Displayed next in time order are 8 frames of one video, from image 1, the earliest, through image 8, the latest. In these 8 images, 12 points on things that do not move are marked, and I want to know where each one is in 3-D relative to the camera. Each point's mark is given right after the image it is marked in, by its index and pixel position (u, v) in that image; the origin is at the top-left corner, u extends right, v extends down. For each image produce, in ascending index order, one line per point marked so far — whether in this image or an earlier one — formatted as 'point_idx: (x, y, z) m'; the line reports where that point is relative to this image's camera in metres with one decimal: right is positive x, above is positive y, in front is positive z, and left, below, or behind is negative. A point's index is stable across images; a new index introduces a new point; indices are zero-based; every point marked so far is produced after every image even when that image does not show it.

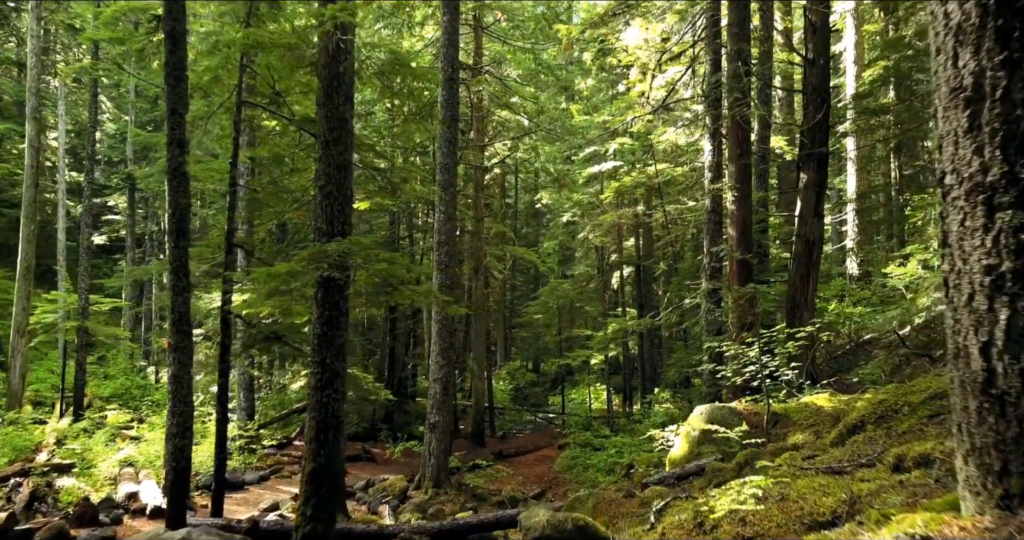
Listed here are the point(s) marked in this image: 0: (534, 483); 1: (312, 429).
0: (+0.4, -4.1, +14.1) m
1: (-1.6, -1.3, +5.7) m
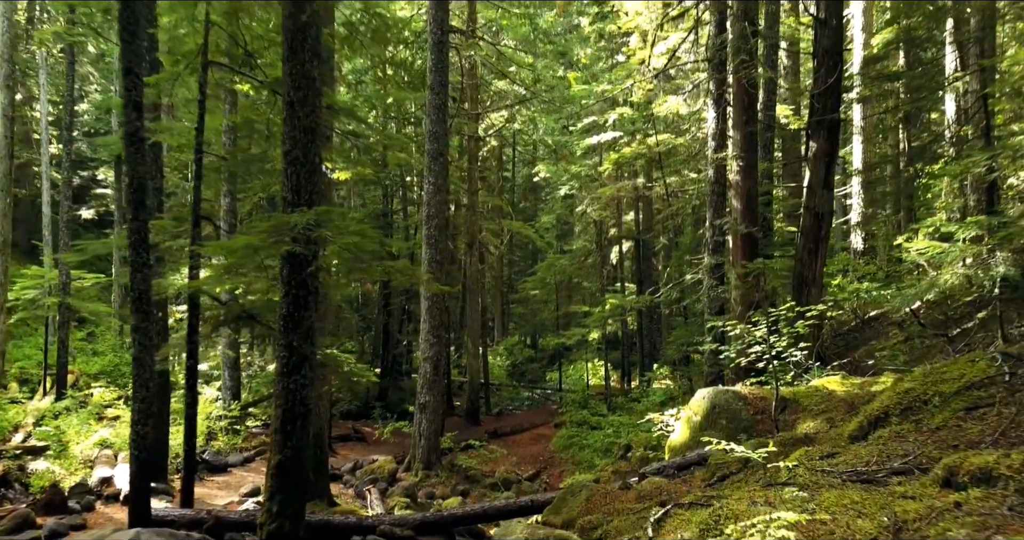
0: (+0.3, -3.7, +13.7) m
1: (-1.7, -1.1, +5.2) m
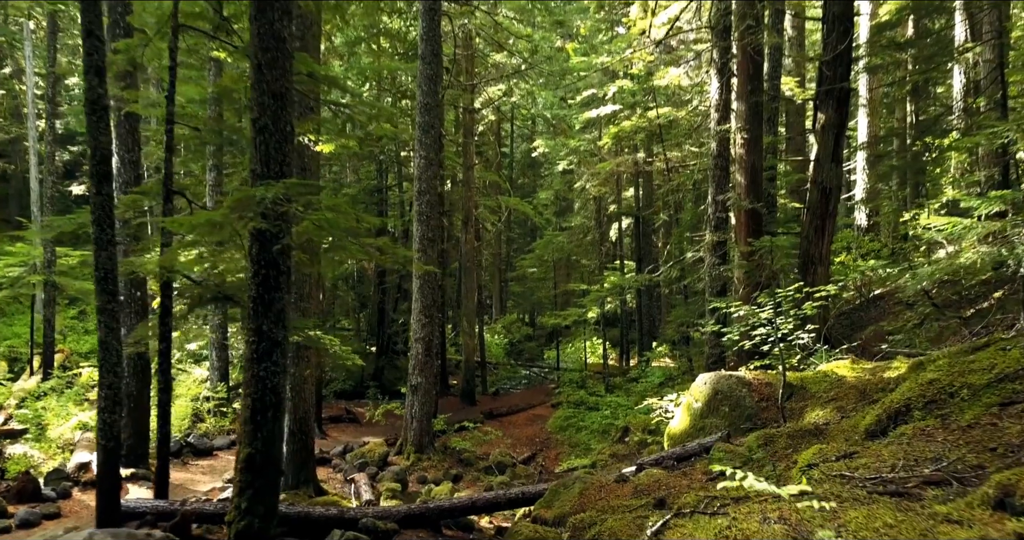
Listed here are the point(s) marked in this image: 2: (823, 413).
0: (+0.2, -3.2, +13.4) m
1: (-1.8, -0.9, +4.8) m
2: (+2.3, -1.1, +5.4) m
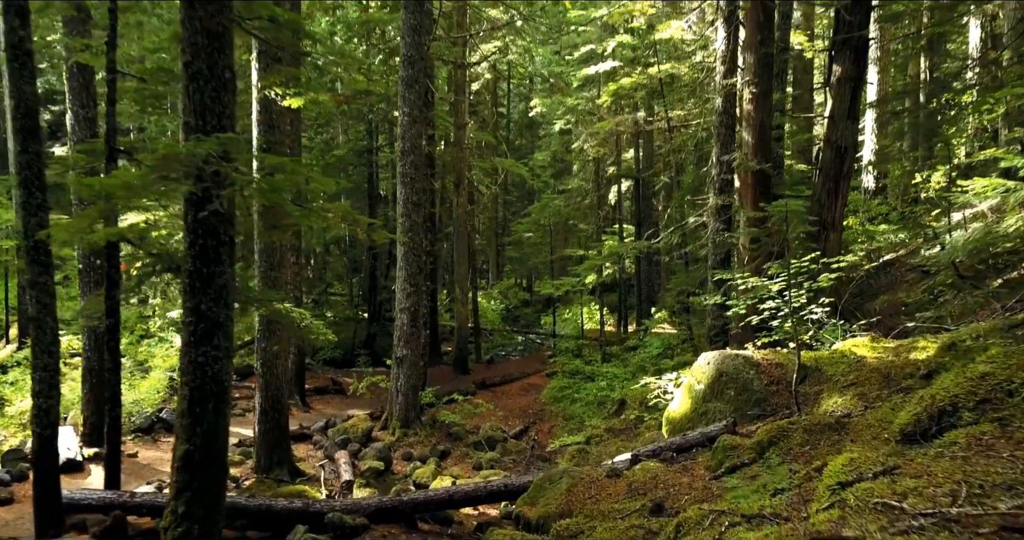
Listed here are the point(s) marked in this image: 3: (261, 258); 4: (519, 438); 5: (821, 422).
0: (+0.1, -2.6, +12.9) m
1: (-1.9, -0.8, +4.2) m
2: (+2.2, -0.9, +4.8) m
3: (-2.8, +0.1, +8.0) m
4: (+0.1, -2.7, +11.6) m
5: (+1.8, -0.9, +4.3) m
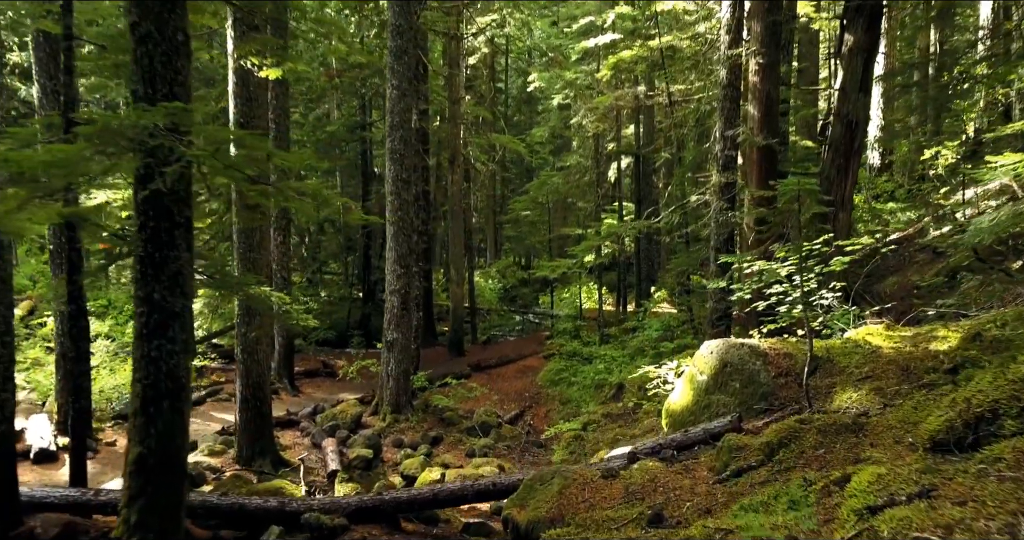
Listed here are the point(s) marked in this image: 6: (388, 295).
0: (0.0, -2.3, +12.6) m
1: (-2.0, -0.7, +3.8) m
2: (+2.1, -0.8, +4.4) m
3: (-2.9, +0.3, +7.6) m
4: (0.0, -2.4, +11.2) m
5: (+1.7, -0.8, +3.9) m
6: (-1.8, -0.4, +10.4) m
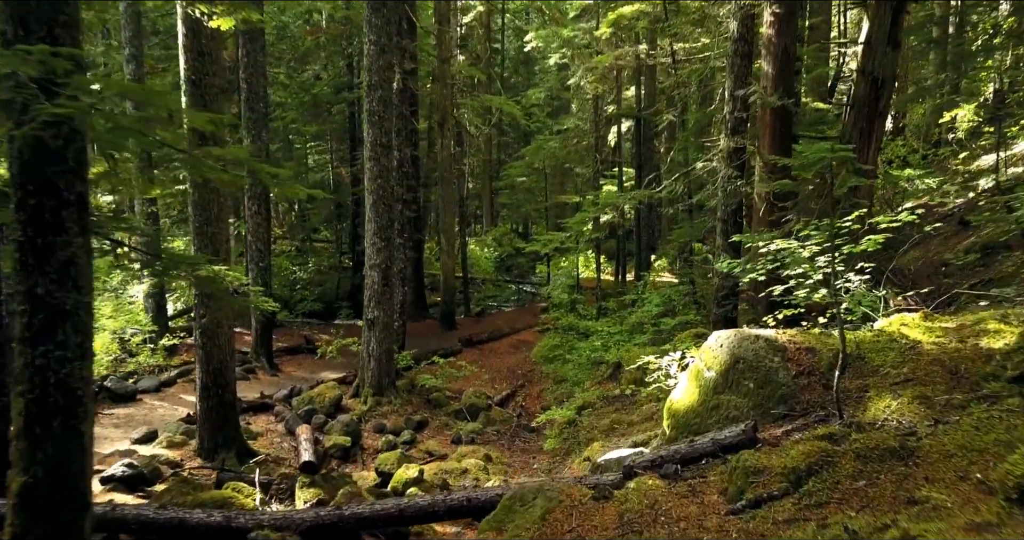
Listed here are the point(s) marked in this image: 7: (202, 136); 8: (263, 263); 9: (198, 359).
0: (-0.1, -1.8, +11.9) m
1: (-2.1, -0.6, +3.1) m
2: (+2.0, -0.7, +3.7) m
3: (-3.0, +0.6, +6.8) m
4: (-0.1, -2.0, +10.6) m
5: (+1.6, -0.8, +3.2) m
6: (-1.9, 0.0, +9.7) m
7: (-2.9, +1.3, +6.8) m
8: (-3.9, +0.1, +11.3) m
9: (-3.1, -0.9, +7.1) m
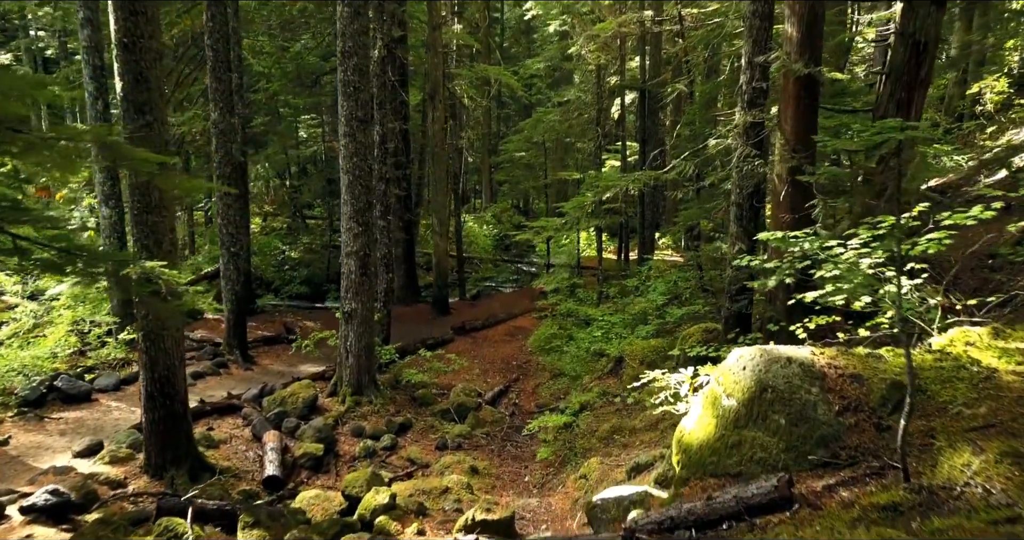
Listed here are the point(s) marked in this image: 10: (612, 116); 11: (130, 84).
0: (-0.2, -1.6, +11.1) m
1: (-2.3, -0.7, +2.3) m
2: (+1.8, -0.8, +2.8) m
3: (-3.1, +0.6, +5.9) m
4: (-0.2, -1.8, +9.8) m
5: (+1.5, -0.9, +2.3) m
6: (-2.0, +0.2, +8.8) m
7: (-3.0, +1.3, +5.9) m
8: (-4.0, +0.3, +10.4) m
9: (-3.2, -0.8, +6.2) m
10: (+2.7, +4.3, +20.0) m
11: (-3.1, +1.5, +5.8) m
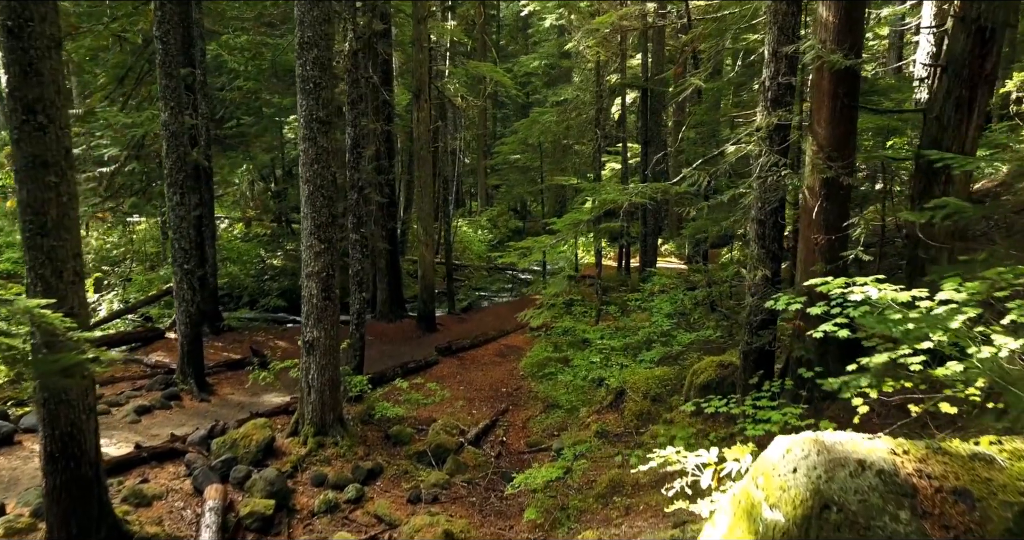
0: (-0.4, -1.8, +10.0) m
1: (-2.4, -1.0, +1.2) m
2: (+1.7, -1.0, +1.7) m
3: (-3.3, +0.4, +4.8) m
4: (-0.4, -2.0, +8.7) m
5: (+1.3, -1.1, +1.2) m
6: (-2.2, -0.1, +7.7) m
7: (-3.2, +1.1, +4.8) m
8: (-4.1, +0.1, +9.3) m
9: (-3.3, -1.1, +5.1) m
10: (+2.6, +4.0, +18.9) m
11: (-3.2, +1.2, +4.7) m
